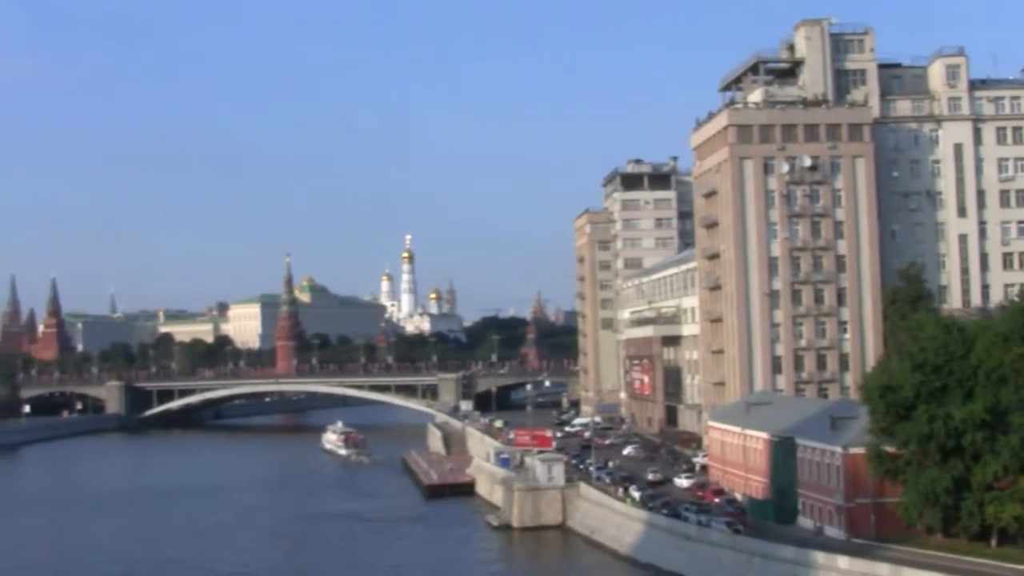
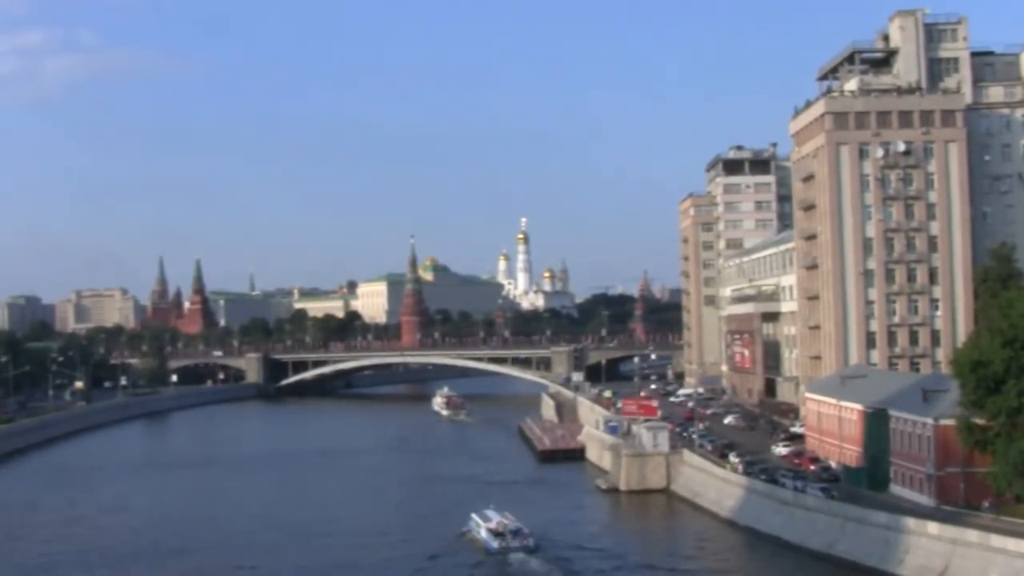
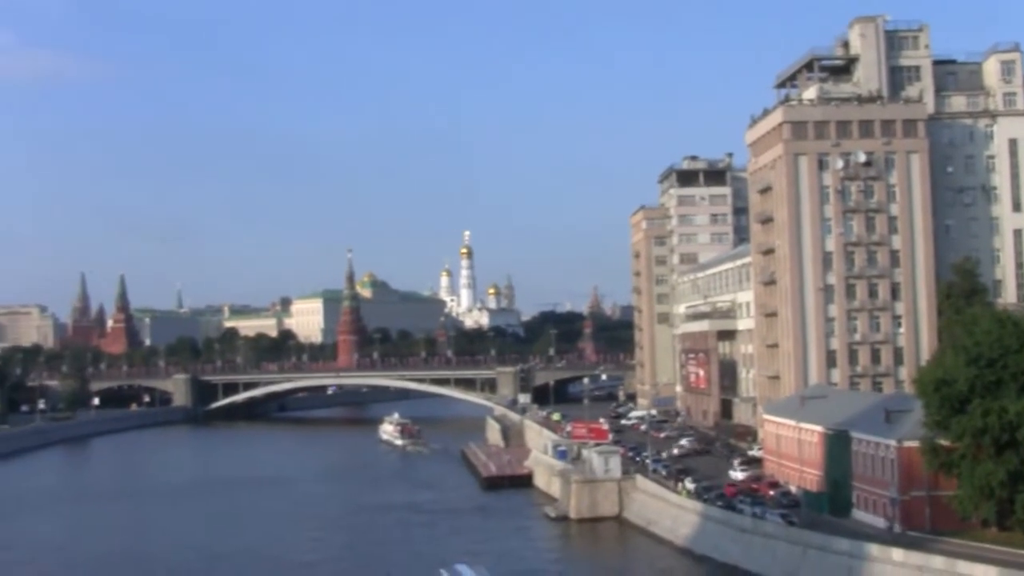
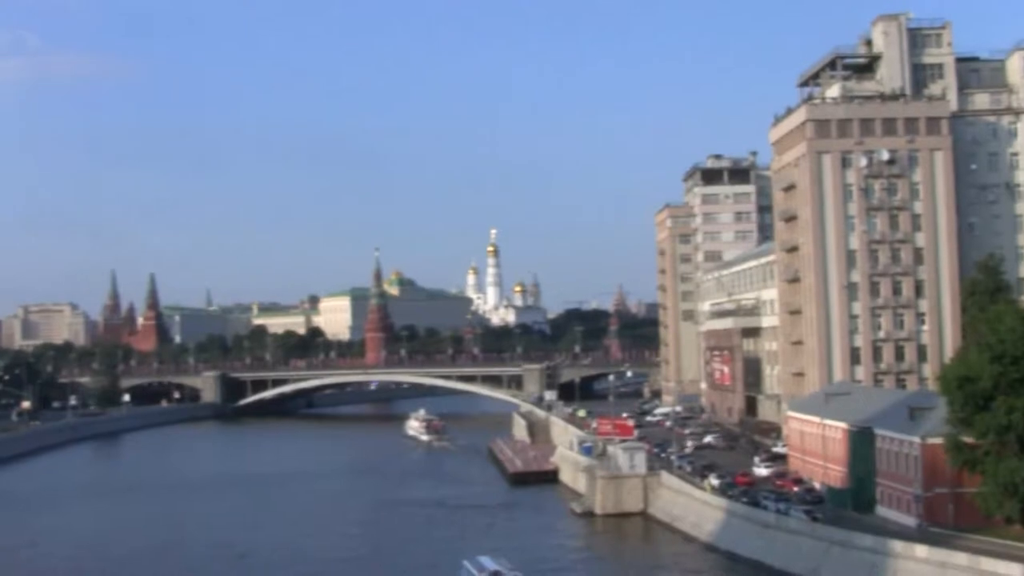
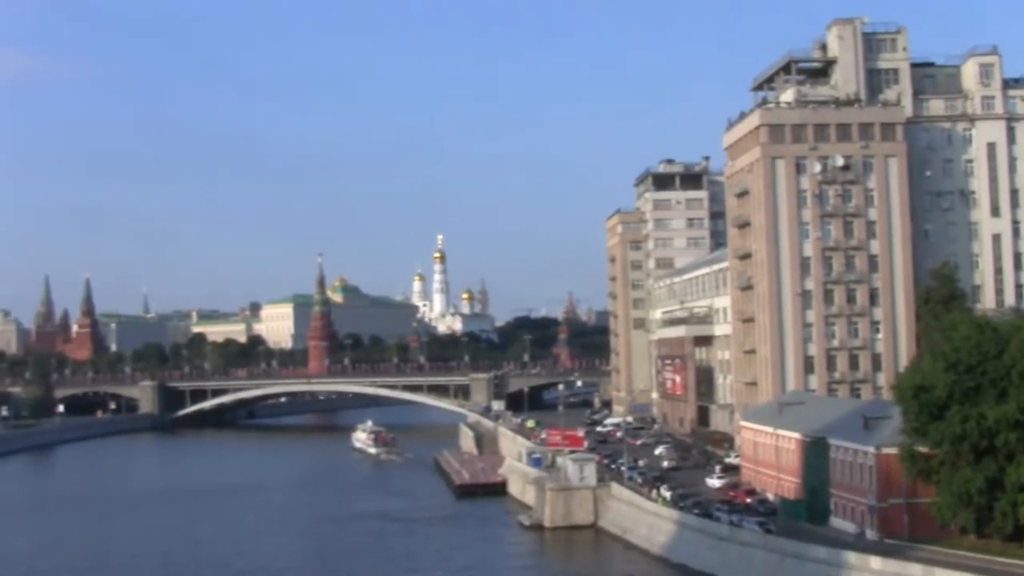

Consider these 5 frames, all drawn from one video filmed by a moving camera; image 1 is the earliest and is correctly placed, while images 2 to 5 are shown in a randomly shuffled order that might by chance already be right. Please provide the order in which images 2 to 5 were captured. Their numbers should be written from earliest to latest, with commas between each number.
5, 3, 4, 2
